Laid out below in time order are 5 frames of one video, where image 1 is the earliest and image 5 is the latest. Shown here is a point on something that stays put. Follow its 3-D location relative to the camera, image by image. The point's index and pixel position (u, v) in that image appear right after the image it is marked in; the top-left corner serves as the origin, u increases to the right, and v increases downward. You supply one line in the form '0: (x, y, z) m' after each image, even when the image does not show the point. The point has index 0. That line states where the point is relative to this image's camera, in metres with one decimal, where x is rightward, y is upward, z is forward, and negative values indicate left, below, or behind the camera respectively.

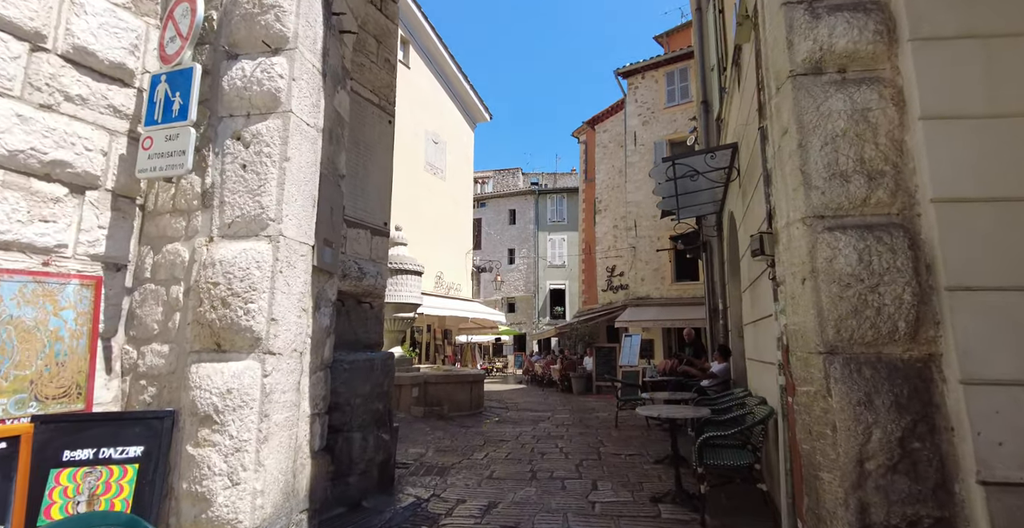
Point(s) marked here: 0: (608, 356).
0: (+2.3, -2.1, +11.9) m
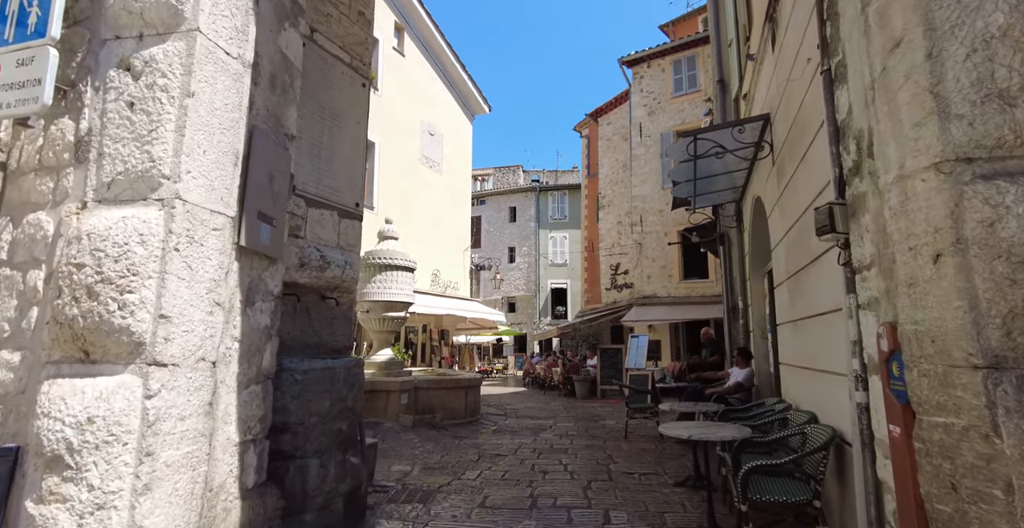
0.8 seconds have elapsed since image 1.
0: (+2.2, -2.0, +11.3) m
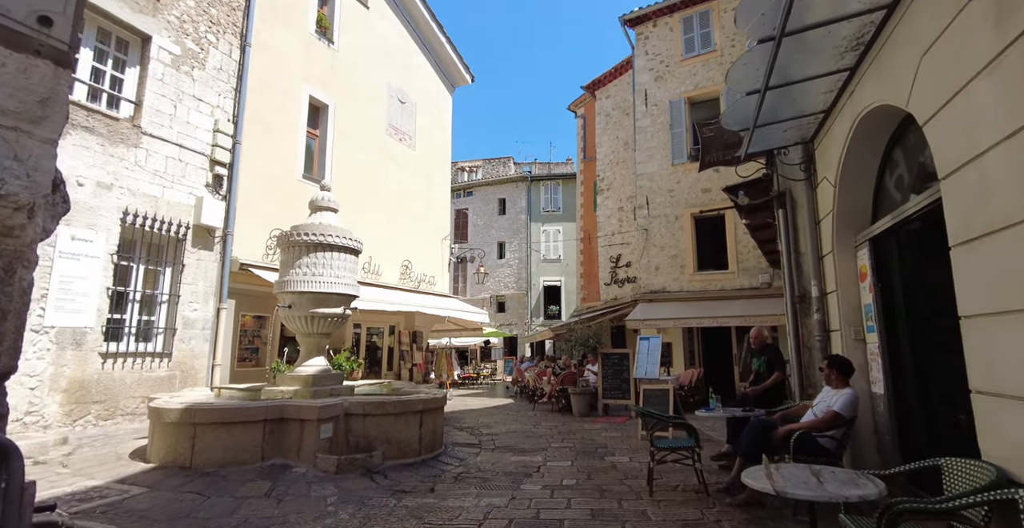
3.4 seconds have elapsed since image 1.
0: (+1.9, -1.8, +9.1) m
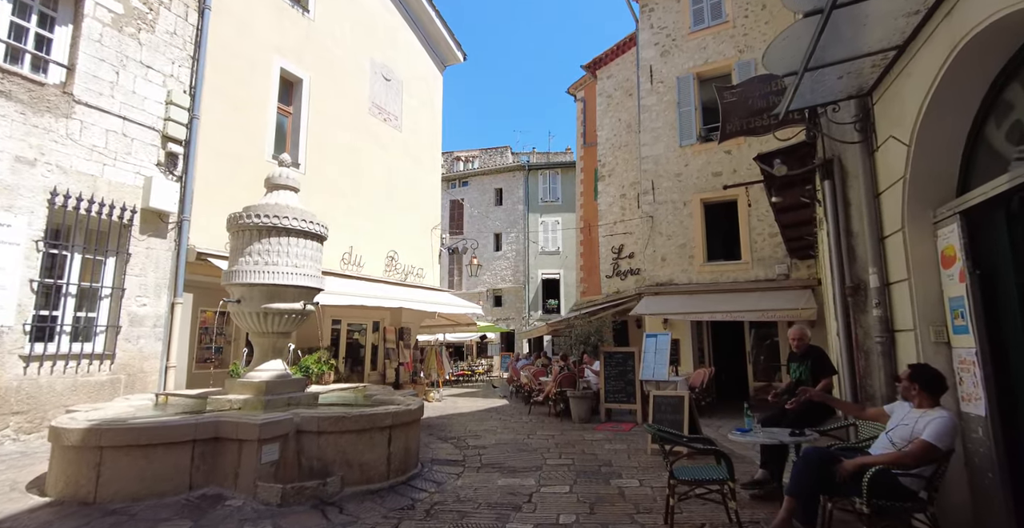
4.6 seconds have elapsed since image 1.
0: (+1.8, -1.6, +8.2) m
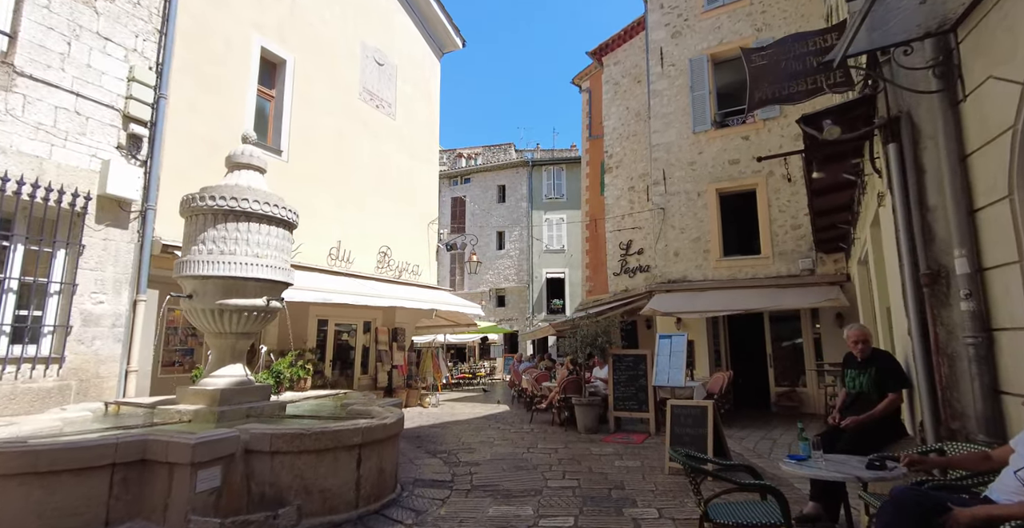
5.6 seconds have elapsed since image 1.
0: (+1.8, -1.5, +7.4) m
